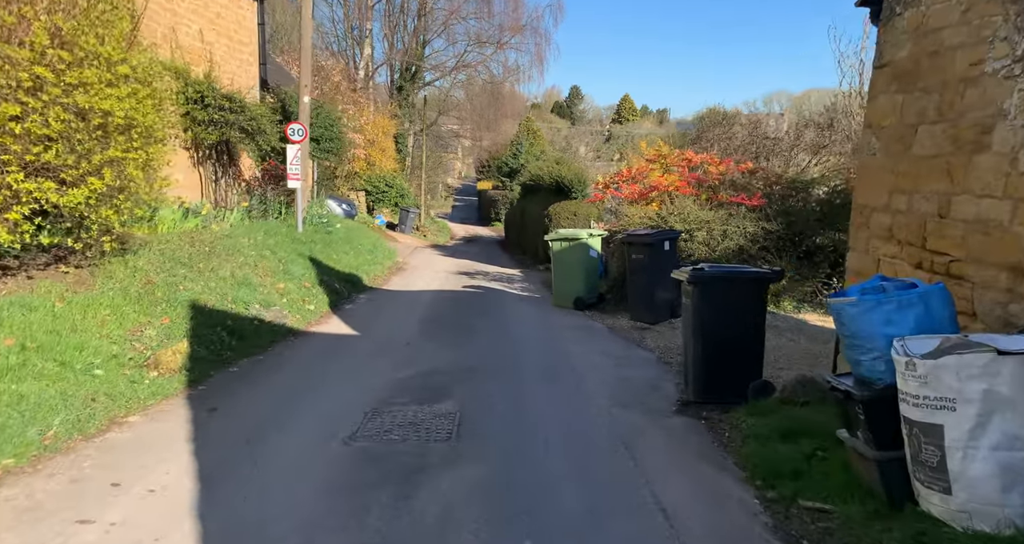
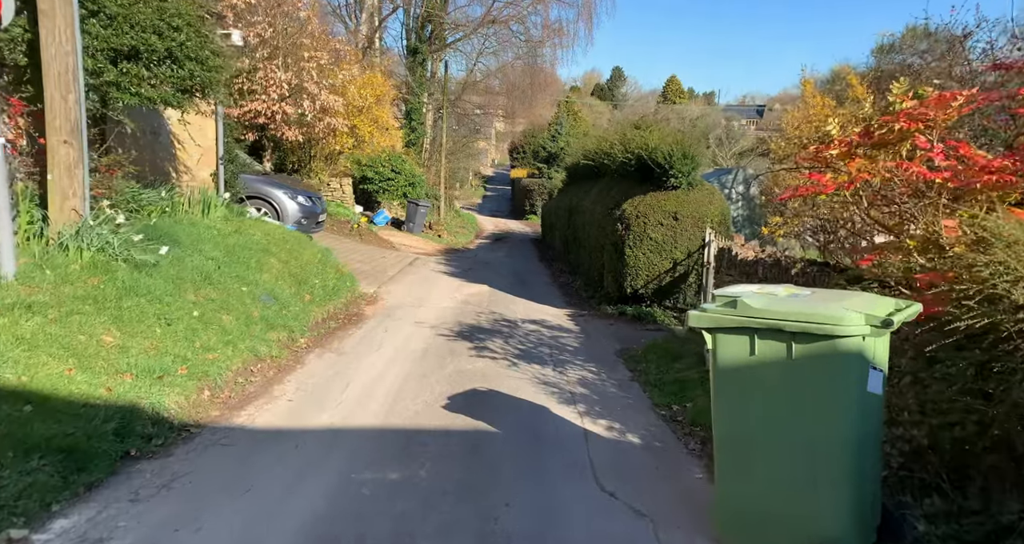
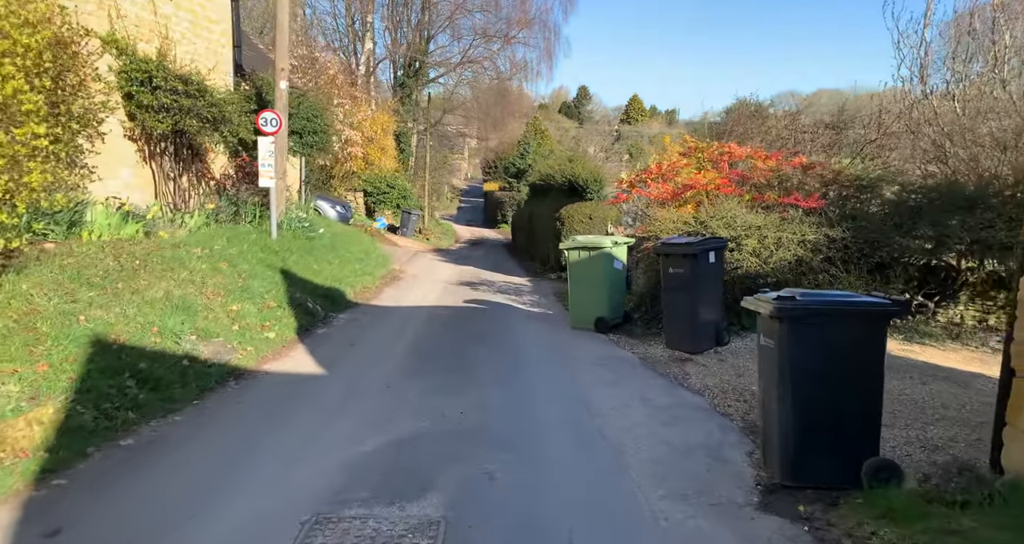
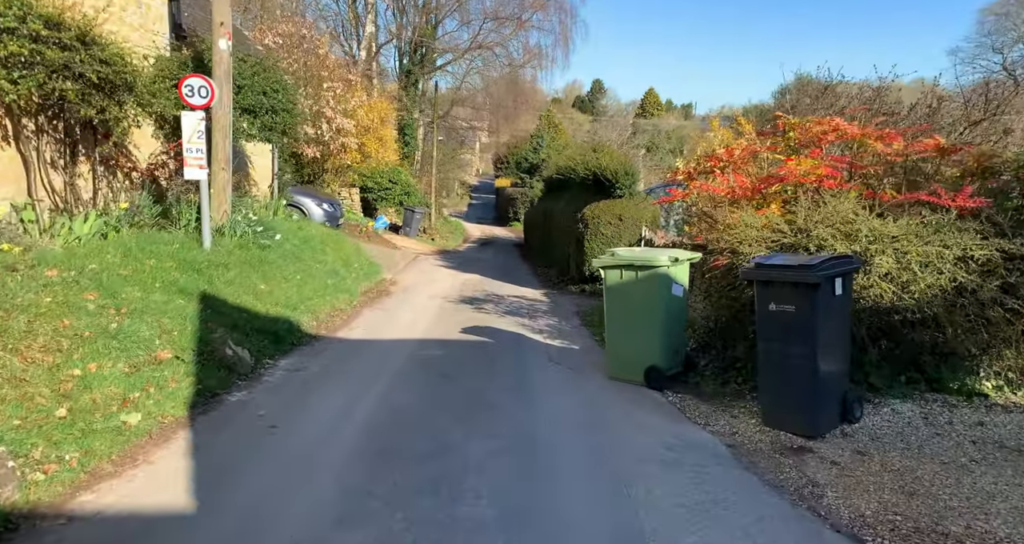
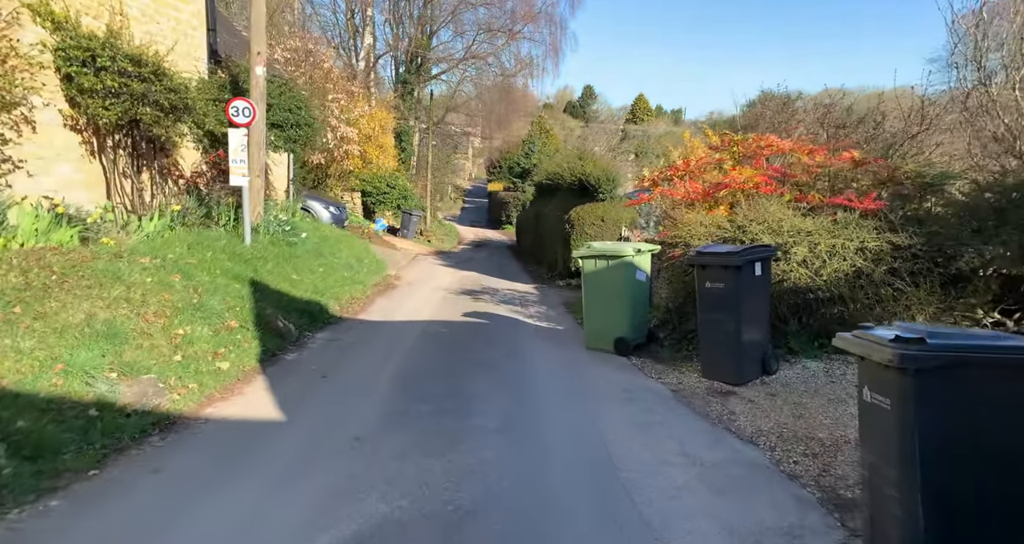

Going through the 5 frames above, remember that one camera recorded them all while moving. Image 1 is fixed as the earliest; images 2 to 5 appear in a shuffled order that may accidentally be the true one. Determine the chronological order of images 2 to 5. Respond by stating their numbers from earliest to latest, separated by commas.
3, 5, 4, 2
